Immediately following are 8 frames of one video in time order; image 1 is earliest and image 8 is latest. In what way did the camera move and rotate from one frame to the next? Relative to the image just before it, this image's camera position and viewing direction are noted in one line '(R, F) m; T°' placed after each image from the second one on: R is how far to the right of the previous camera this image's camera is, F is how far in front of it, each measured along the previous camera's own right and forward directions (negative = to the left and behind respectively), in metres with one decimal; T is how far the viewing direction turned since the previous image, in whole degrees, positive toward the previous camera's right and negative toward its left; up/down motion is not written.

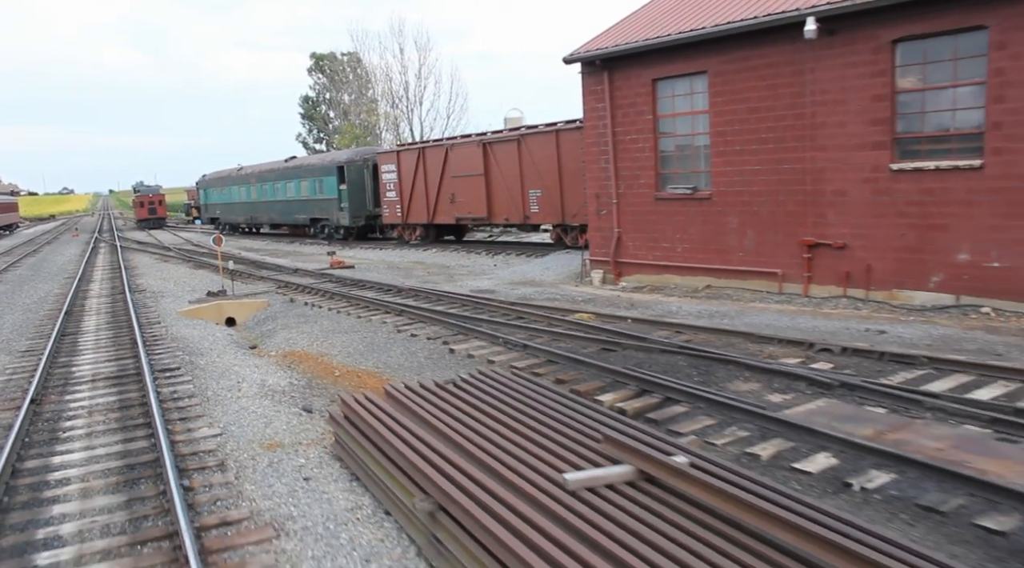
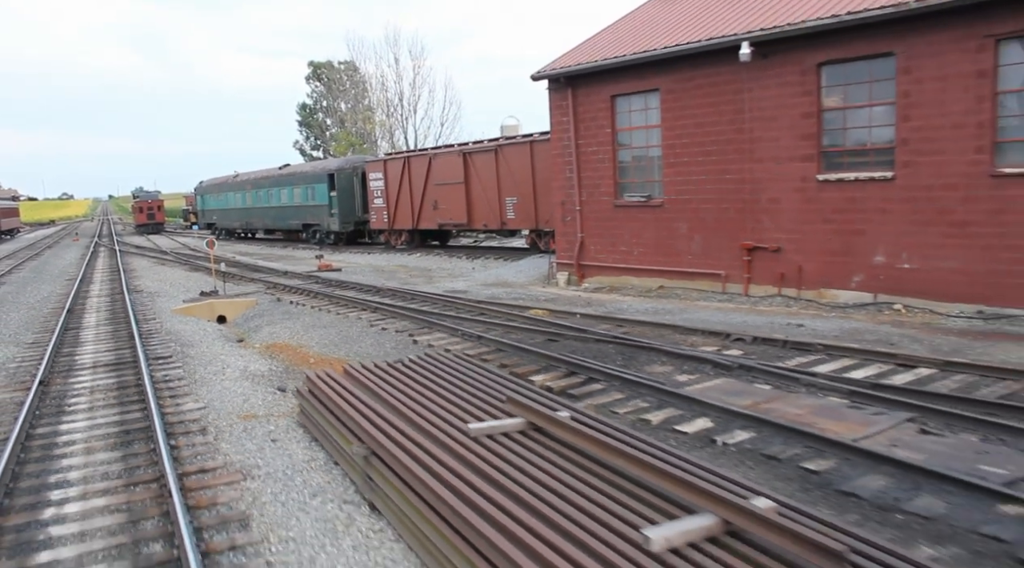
(+0.5, -1.0) m; 0°
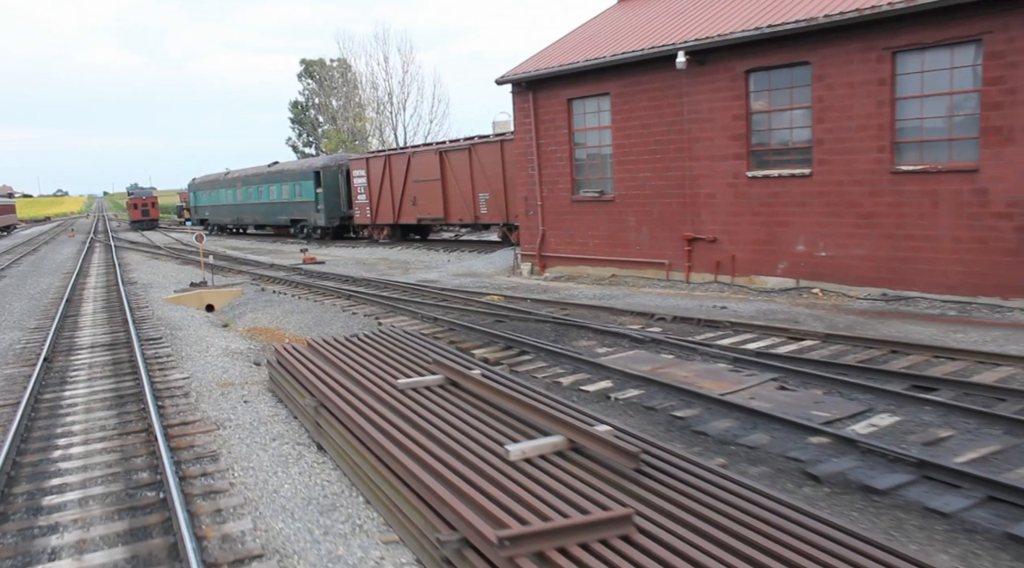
(+0.6, -1.1) m; 0°
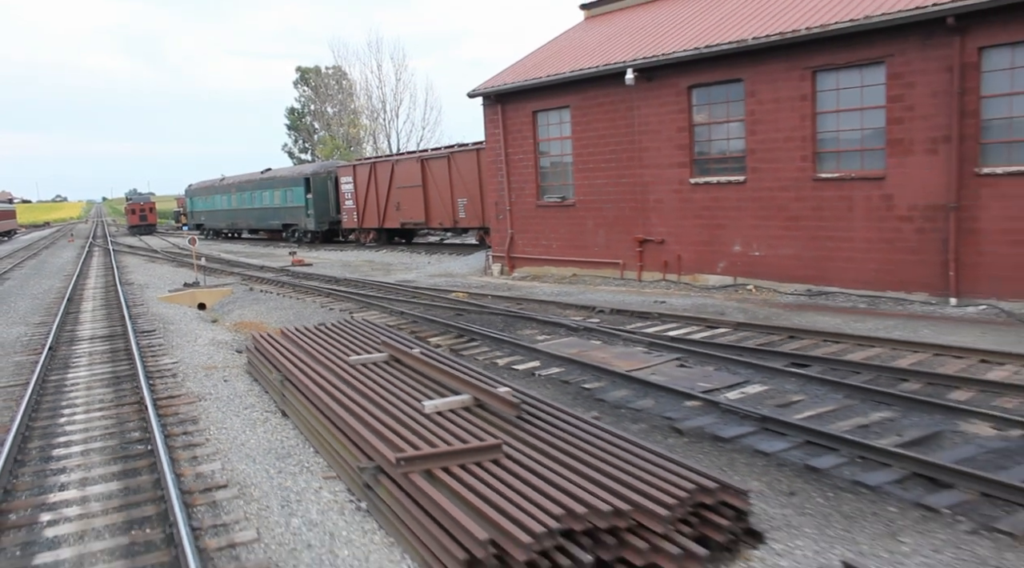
(+0.6, -1.1) m; 0°
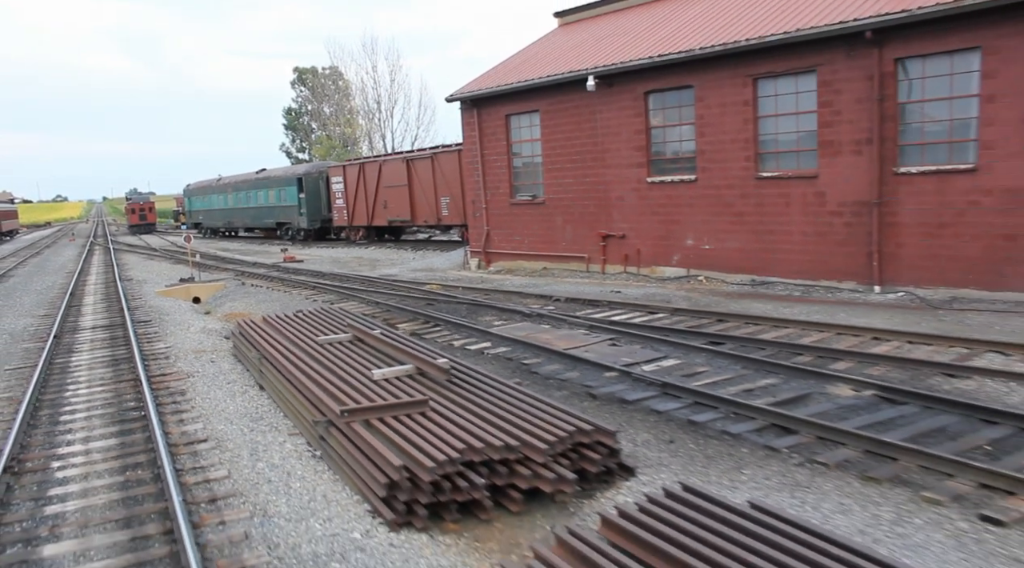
(+0.6, -1.0) m; 0°
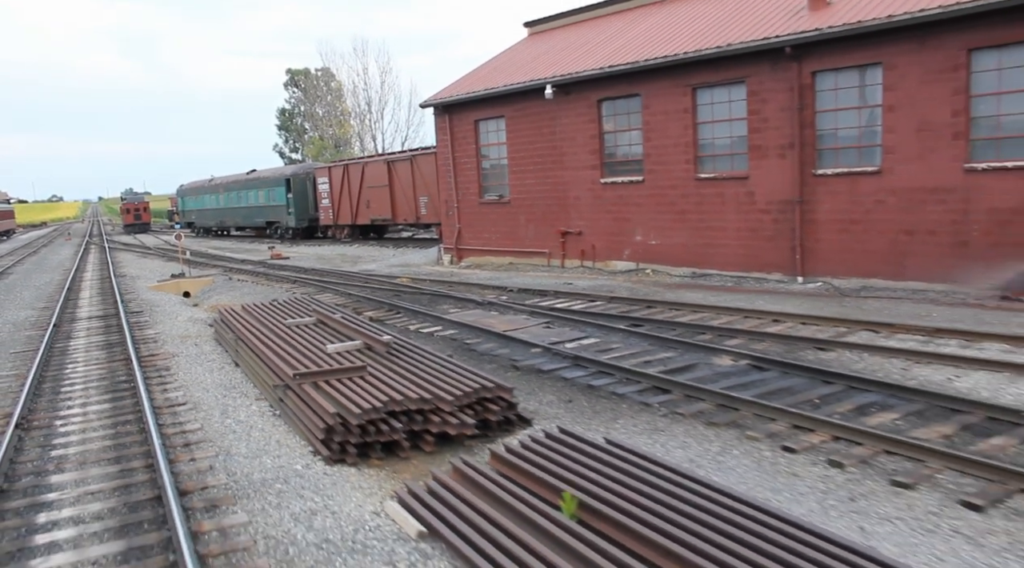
(+0.7, -1.1) m; 0°
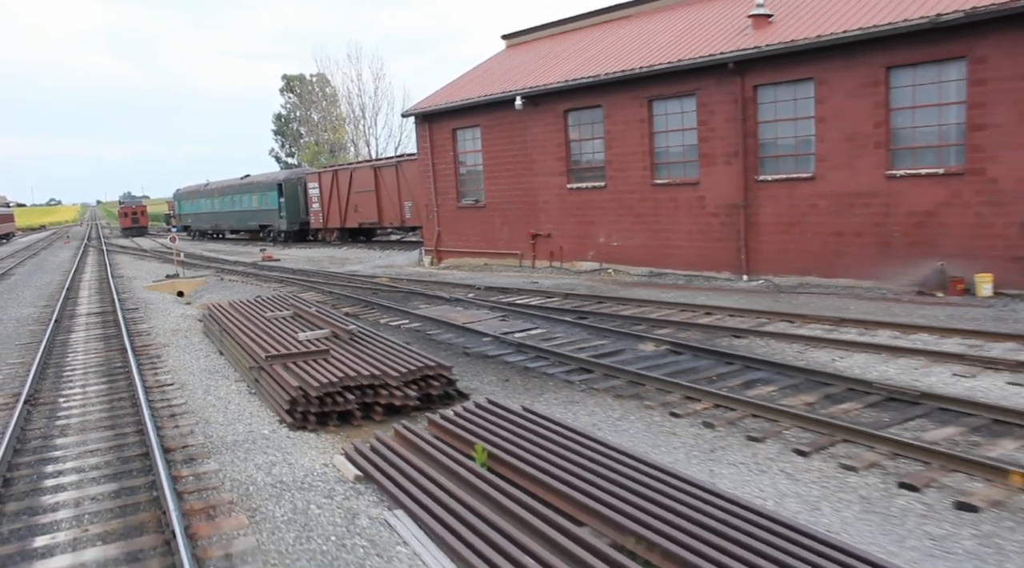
(+0.6, -1.0) m; 0°
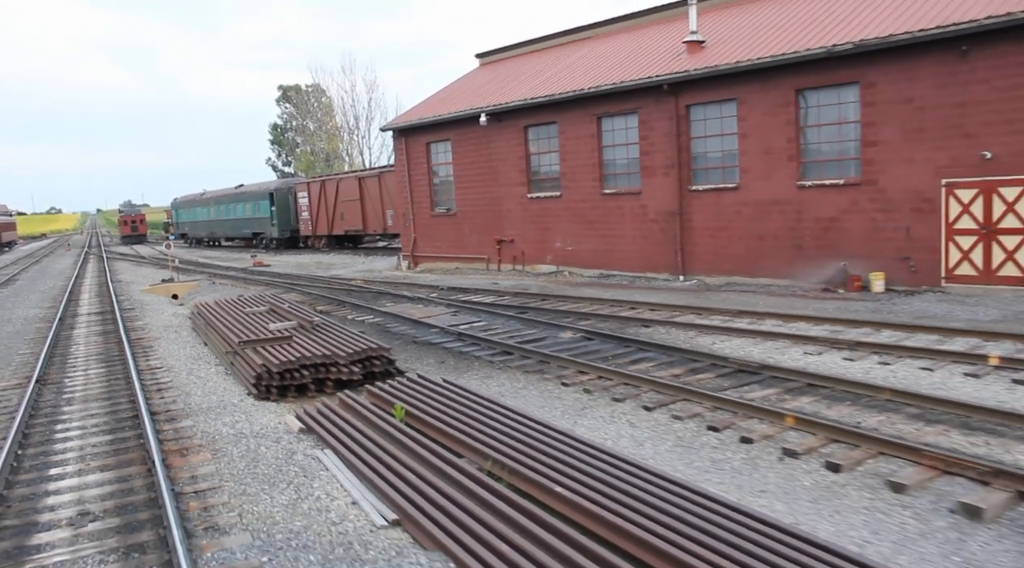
(+0.8, -1.4) m; 0°
